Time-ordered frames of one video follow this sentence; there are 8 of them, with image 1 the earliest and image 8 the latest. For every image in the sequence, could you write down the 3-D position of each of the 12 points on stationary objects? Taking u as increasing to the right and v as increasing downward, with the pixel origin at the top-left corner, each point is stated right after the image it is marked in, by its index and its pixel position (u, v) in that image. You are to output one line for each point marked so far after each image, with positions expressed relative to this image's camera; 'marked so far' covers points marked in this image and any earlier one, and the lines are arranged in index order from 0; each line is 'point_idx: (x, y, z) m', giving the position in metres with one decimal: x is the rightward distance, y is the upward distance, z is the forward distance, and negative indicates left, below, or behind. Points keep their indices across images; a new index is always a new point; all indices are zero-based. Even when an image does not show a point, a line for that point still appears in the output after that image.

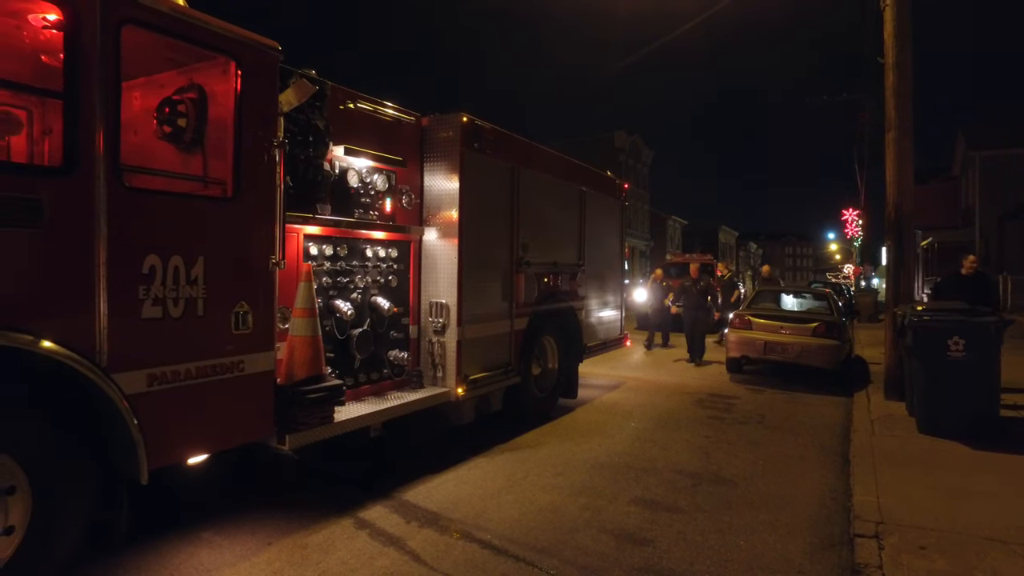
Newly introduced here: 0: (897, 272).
0: (+6.1, +0.3, +9.7) m
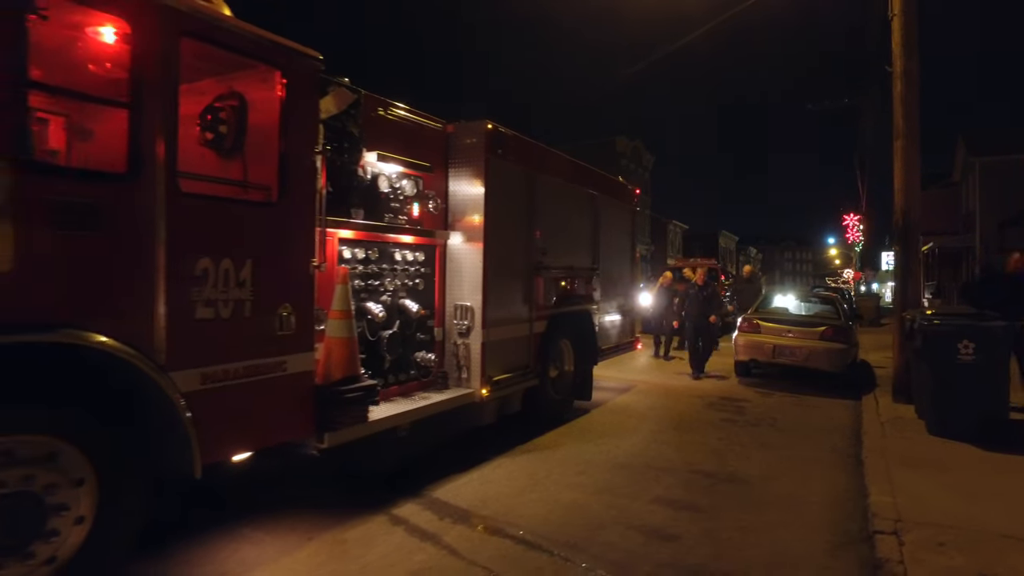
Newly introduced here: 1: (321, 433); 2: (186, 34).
0: (+6.4, +0.2, +9.9) m
1: (-1.5, -1.1, +4.8) m
2: (-2.0, +1.6, +3.7) m
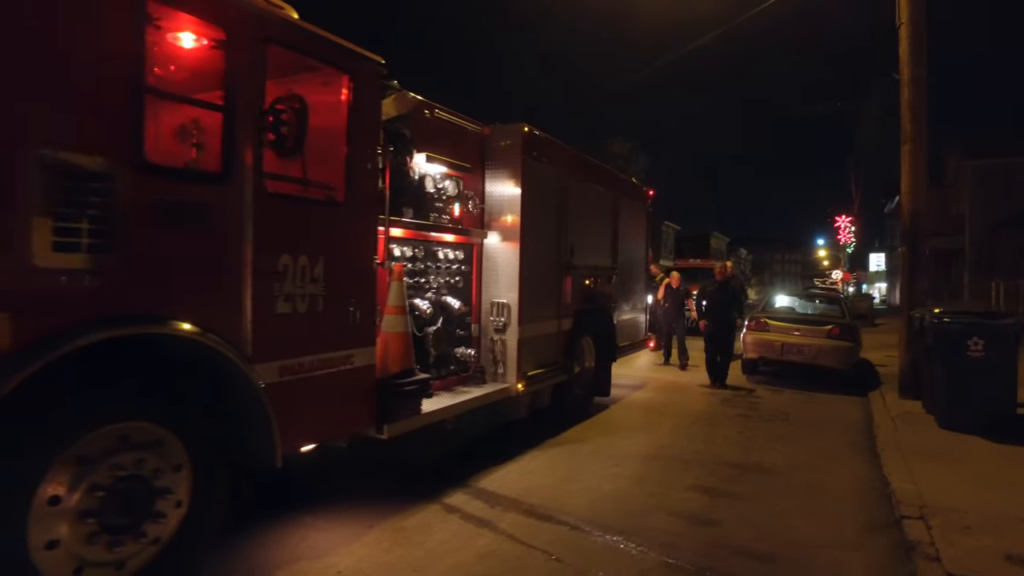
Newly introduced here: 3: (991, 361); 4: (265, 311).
0: (+6.7, +0.2, +10.2) m
1: (-1.1, -1.1, +5.0) m
2: (-1.5, +1.6, +3.9) m
3: (+6.3, -1.0, +7.9) m
4: (-1.6, -0.1, +3.9) m
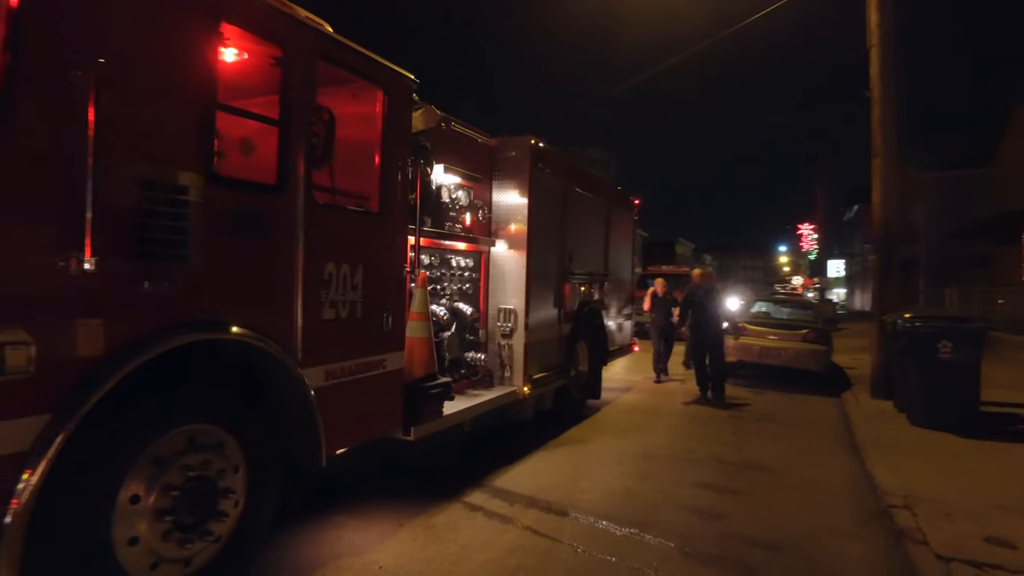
0: (+6.6, +0.1, +10.8) m
1: (-0.9, -1.2, +5.1) m
2: (-1.3, +1.5, +4.1) m
3: (+6.3, -1.0, +8.5) m
4: (-1.3, -0.2, +4.0) m
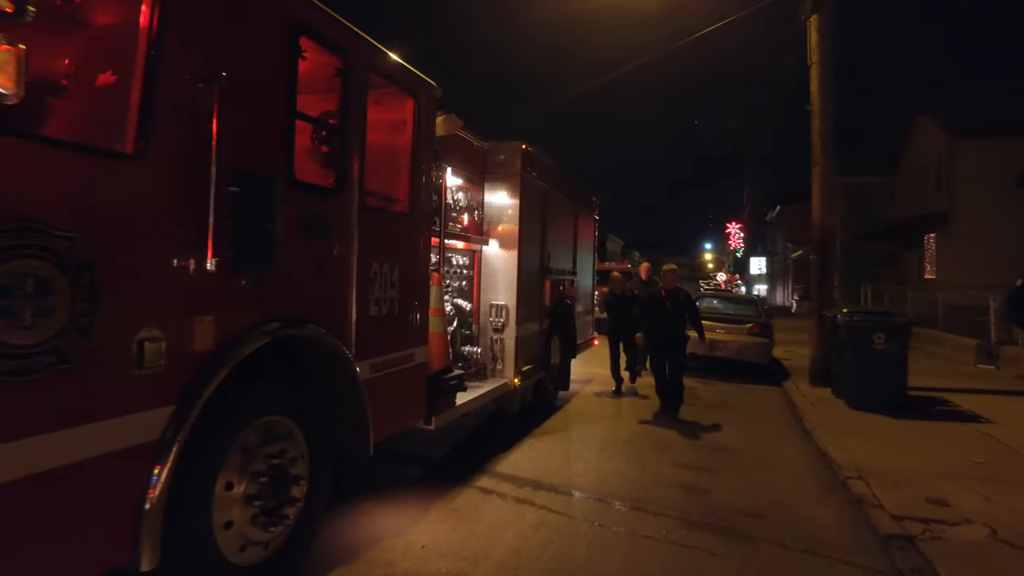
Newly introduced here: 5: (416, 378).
0: (+6.0, +0.1, +11.9) m
1: (-0.7, -1.1, +5.4) m
2: (-1.0, +1.6, +4.3) m
3: (+6.0, -1.0, +9.6) m
4: (-1.1, -0.2, +4.3) m
5: (-0.8, -0.8, +5.1) m
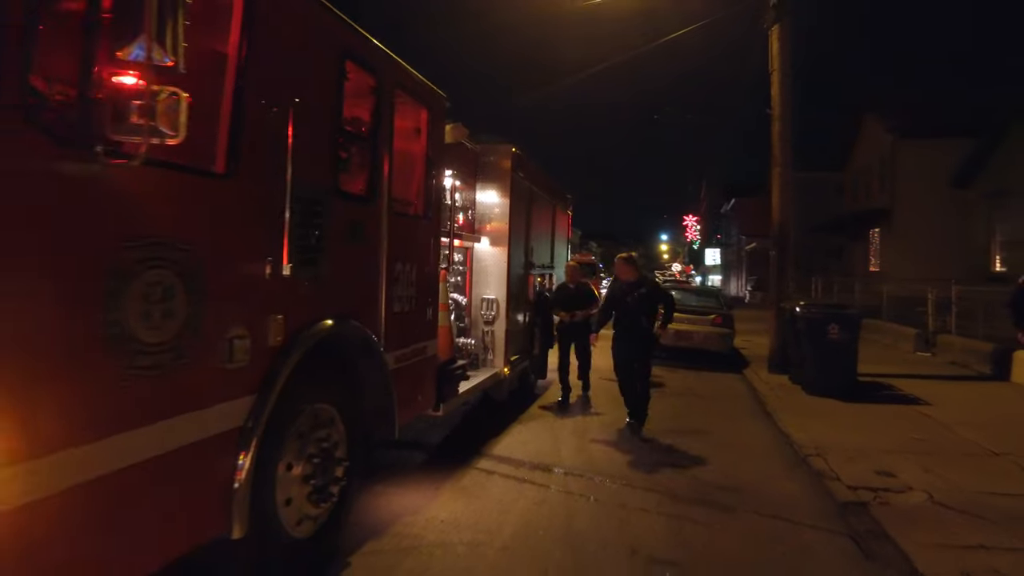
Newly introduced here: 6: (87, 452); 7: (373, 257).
0: (+5.6, +0.3, +12.8) m
1: (-0.7, -1.1, +5.8) m
2: (-0.9, +1.6, +4.7) m
3: (+5.7, -0.9, +10.5) m
4: (-0.9, -0.2, +4.7) m
5: (-0.8, -0.7, +5.5) m
6: (-1.5, -0.6, +2.3) m
7: (-1.0, +0.2, +4.4) m
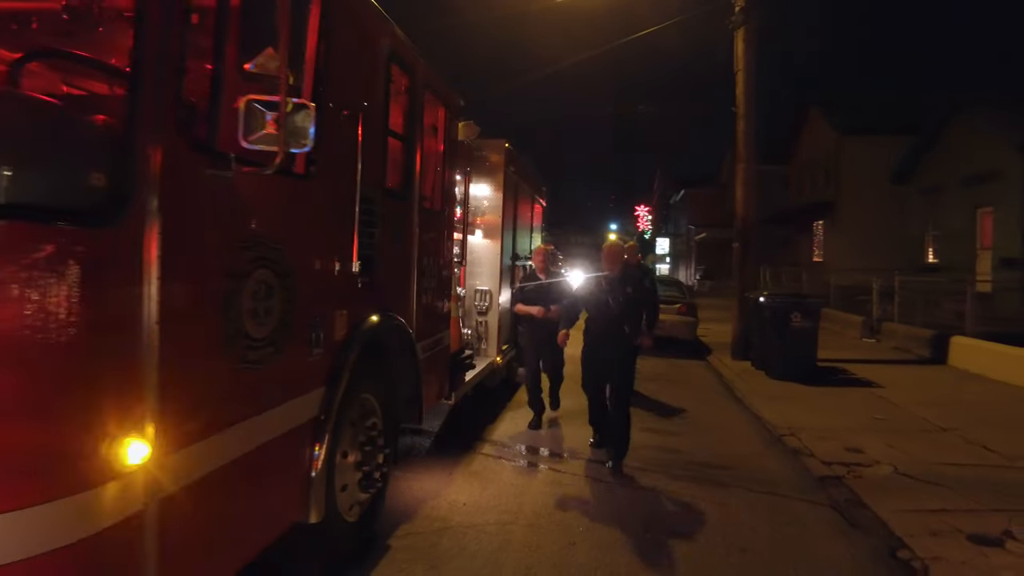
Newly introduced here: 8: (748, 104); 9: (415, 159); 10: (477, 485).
0: (+5.1, +0.5, +13.5) m
1: (-0.6, -1.0, +6.1) m
2: (-0.7, +1.6, +4.8) m
3: (+5.4, -0.7, +11.2) m
4: (-0.8, -0.1, +4.8) m
5: (-0.7, -0.7, +5.7) m
6: (-1.2, -0.6, +2.4) m
7: (-0.8, +0.3, +4.5) m
8: (+5.2, +4.1, +13.3) m
9: (-0.7, +1.0, +4.6) m
10: (-0.3, -1.8, +5.6) m
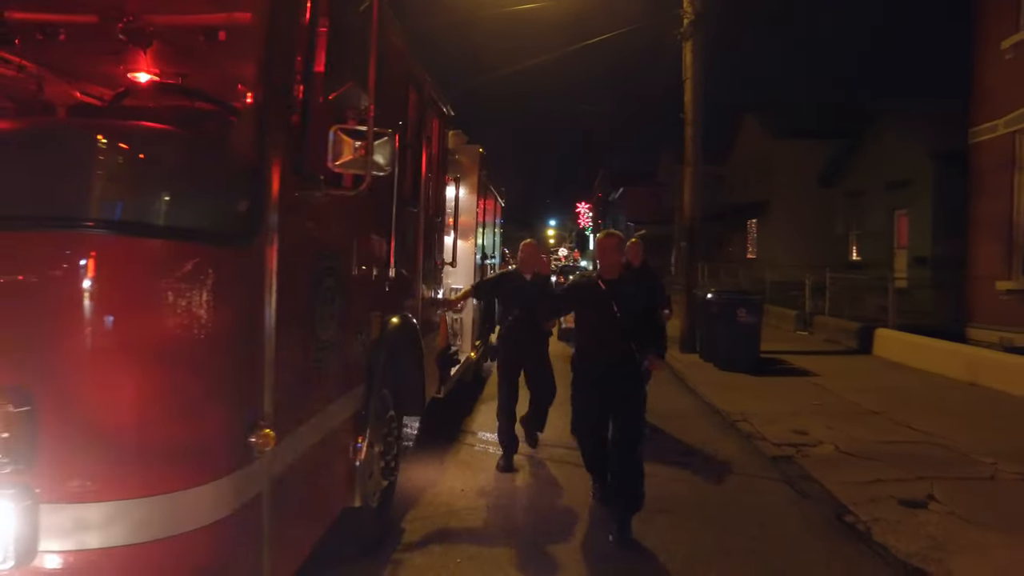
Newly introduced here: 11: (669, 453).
0: (+4.2, +0.6, +14.3) m
1: (-0.8, -1.0, +6.4) m
2: (-0.7, +1.6, +5.1) m
3: (+4.7, -0.7, +12.1) m
4: (-0.8, -0.1, +5.2) m
5: (-0.8, -0.7, +6.1) m
6: (-0.9, -0.6, +2.7) m
7: (-0.8, +0.3, +4.8) m
8: (+4.3, +4.2, +14.1) m
9: (-0.8, +1.0, +4.9) m
10: (-0.4, -1.8, +6.0) m
11: (+1.9, -2.0, +7.3) m
